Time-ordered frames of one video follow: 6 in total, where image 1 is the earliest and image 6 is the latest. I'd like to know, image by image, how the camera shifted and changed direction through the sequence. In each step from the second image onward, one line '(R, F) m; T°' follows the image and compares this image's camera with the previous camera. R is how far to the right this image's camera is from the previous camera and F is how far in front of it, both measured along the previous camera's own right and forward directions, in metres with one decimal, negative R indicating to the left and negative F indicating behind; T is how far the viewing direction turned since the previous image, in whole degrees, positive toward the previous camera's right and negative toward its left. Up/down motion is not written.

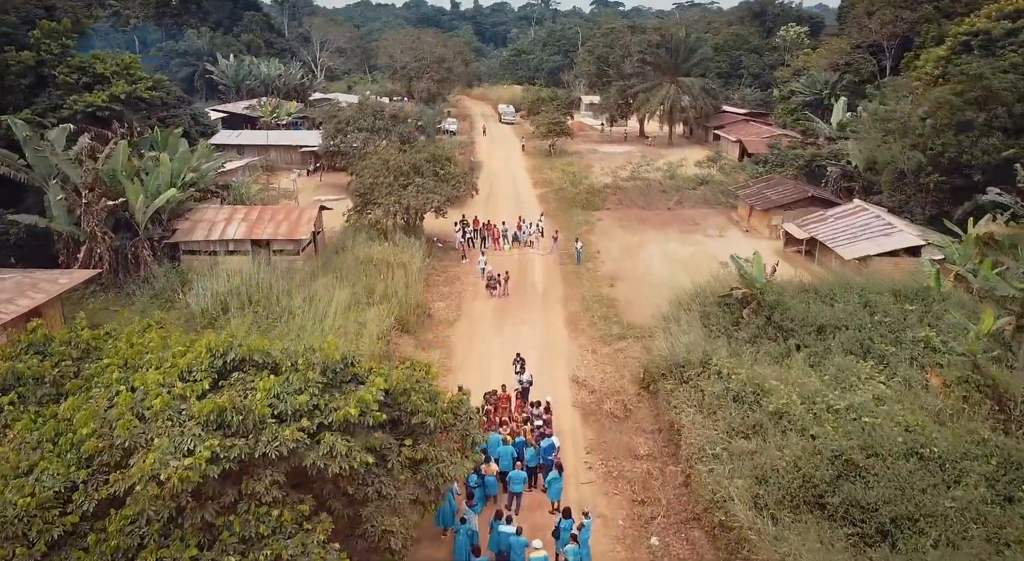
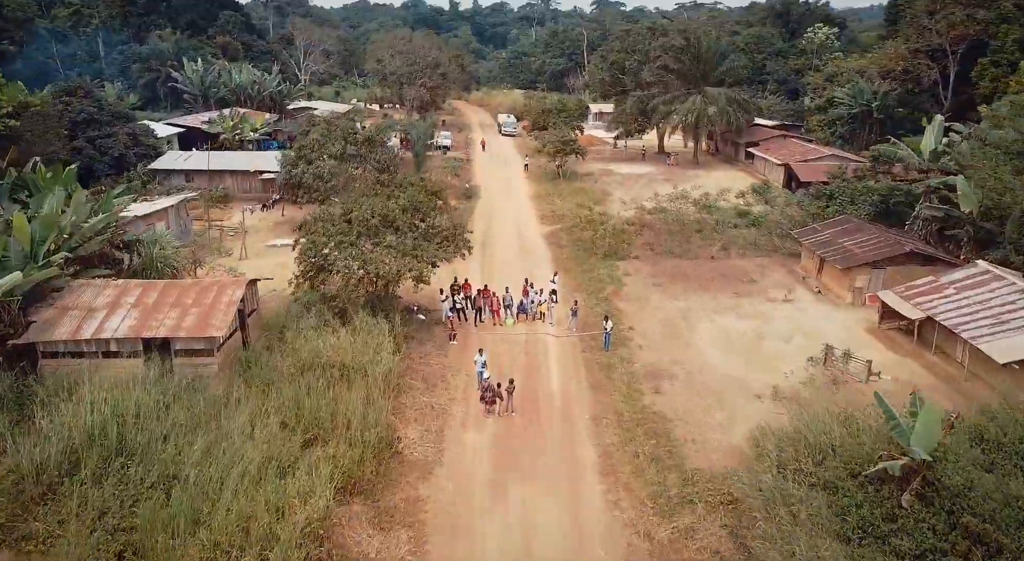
(-0.2, +7.0) m; 0°
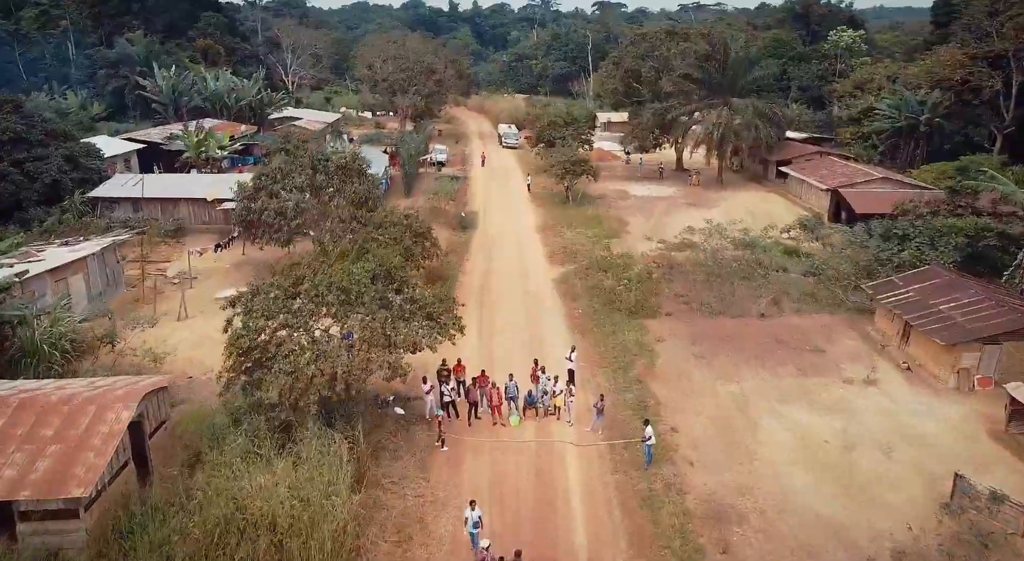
(-0.1, +5.2) m; 0°
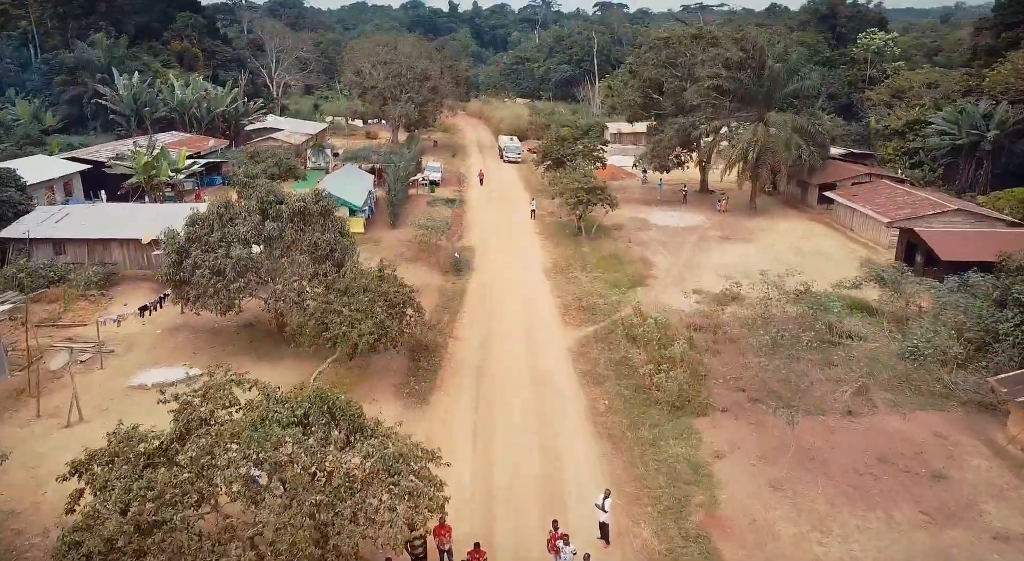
(-0.1, +5.5) m; 0°
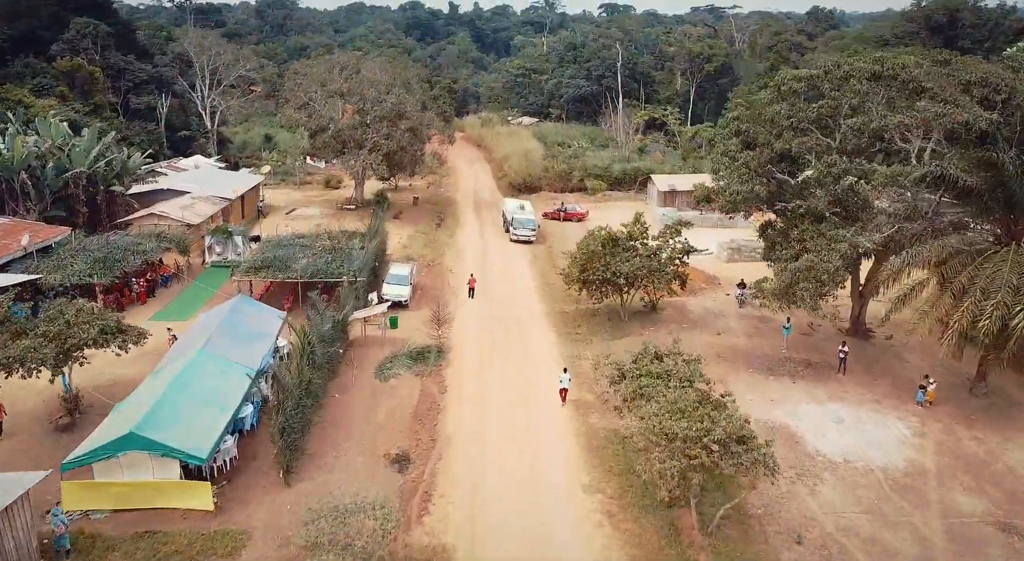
(-0.5, +17.8) m; 0°
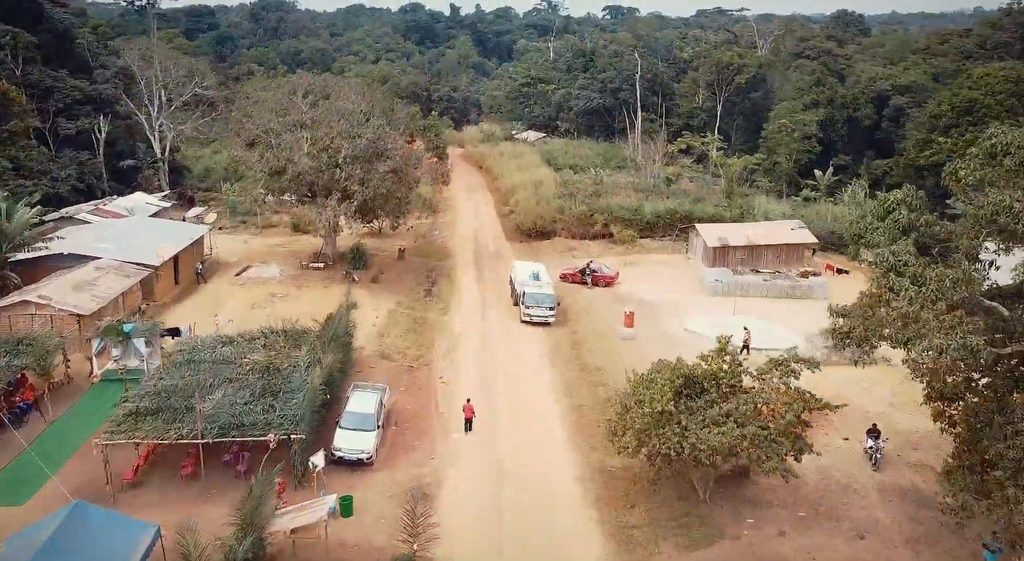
(-0.4, +9.4) m; 0°
